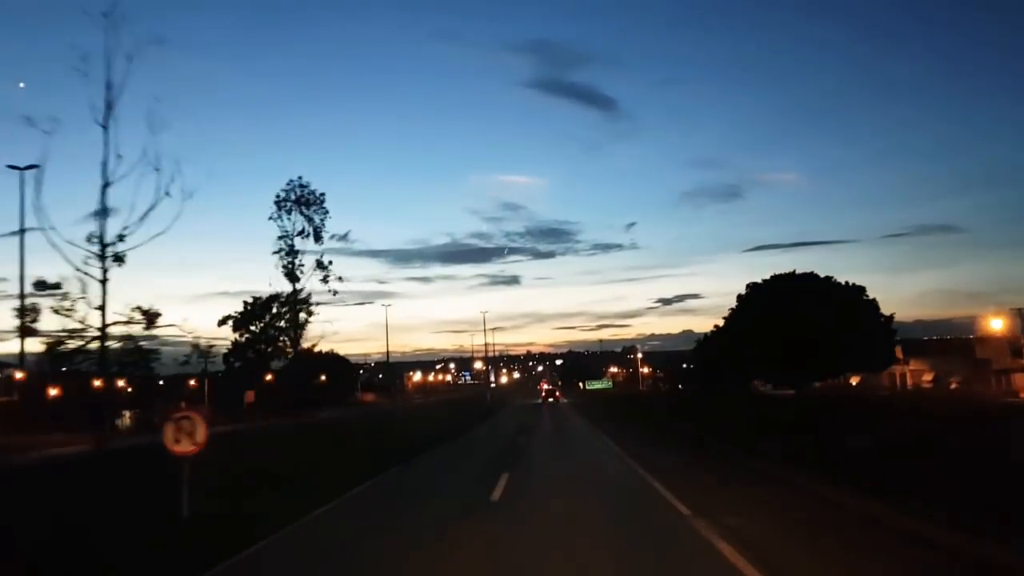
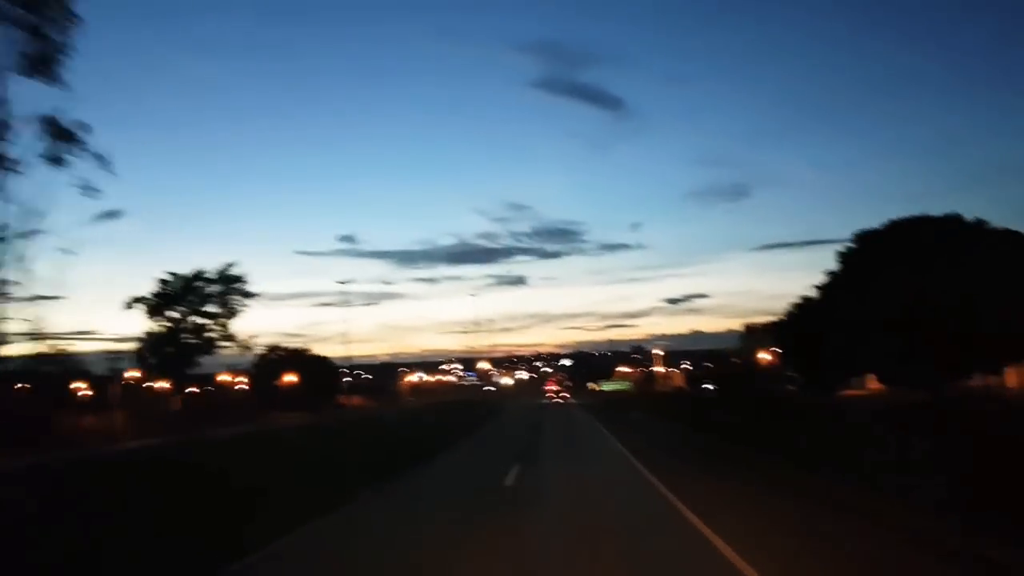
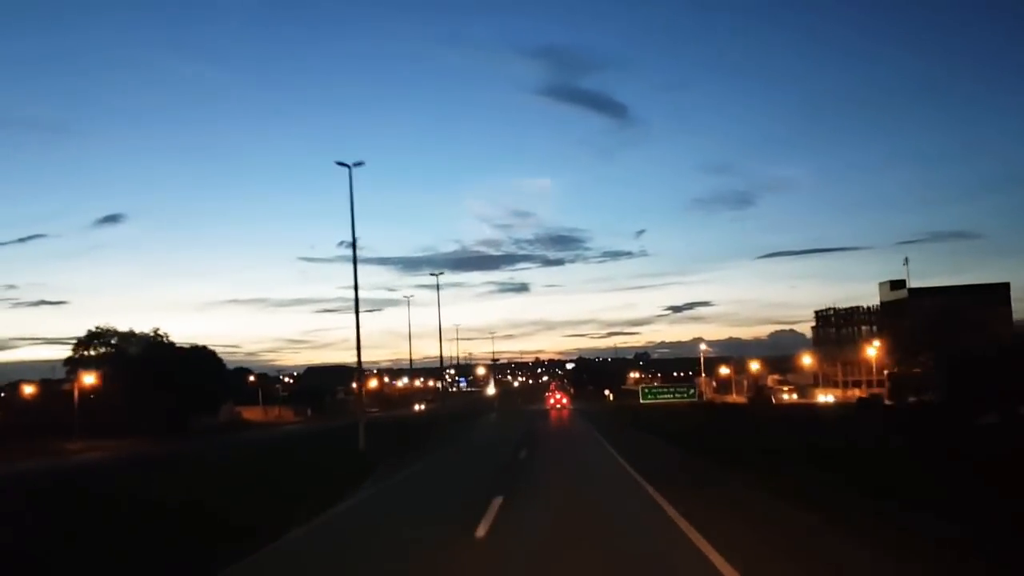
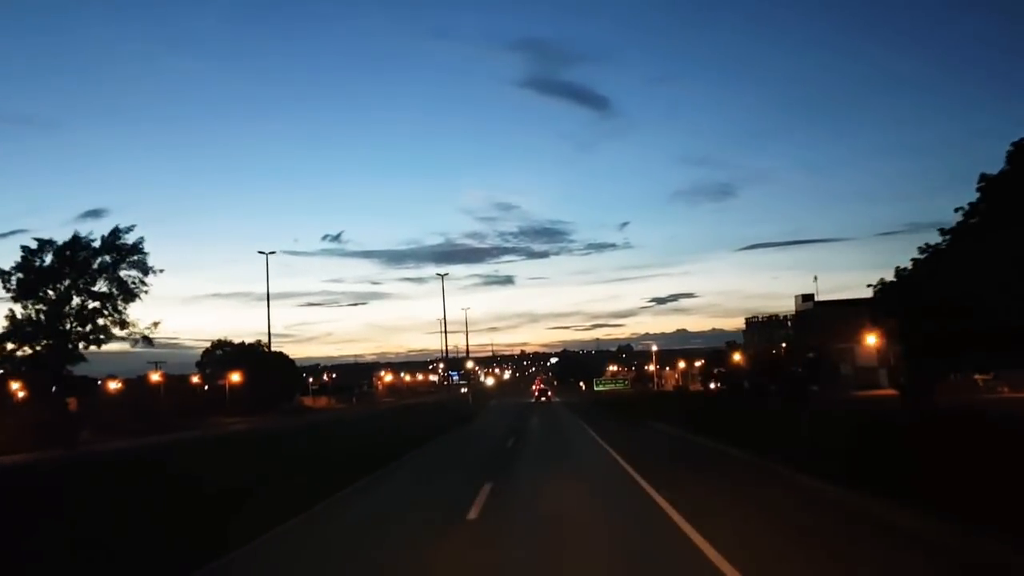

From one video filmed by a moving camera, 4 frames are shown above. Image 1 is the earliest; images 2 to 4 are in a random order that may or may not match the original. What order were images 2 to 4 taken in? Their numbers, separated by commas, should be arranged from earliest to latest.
2, 4, 3
